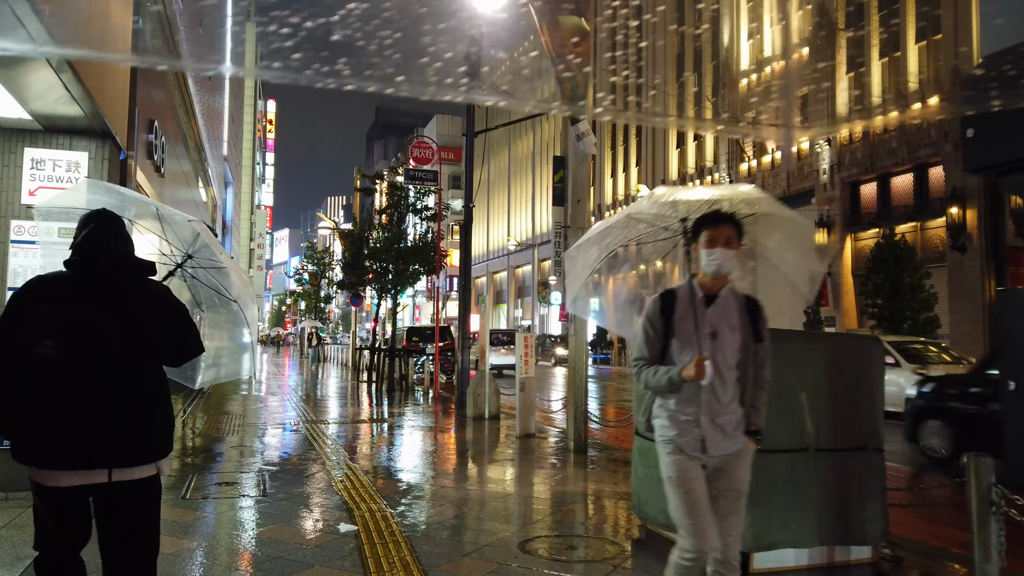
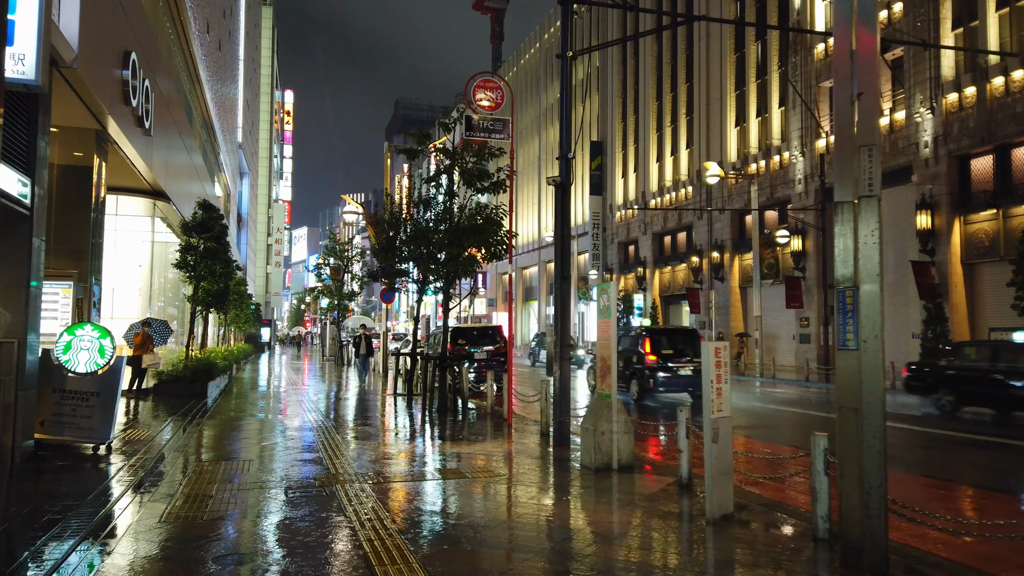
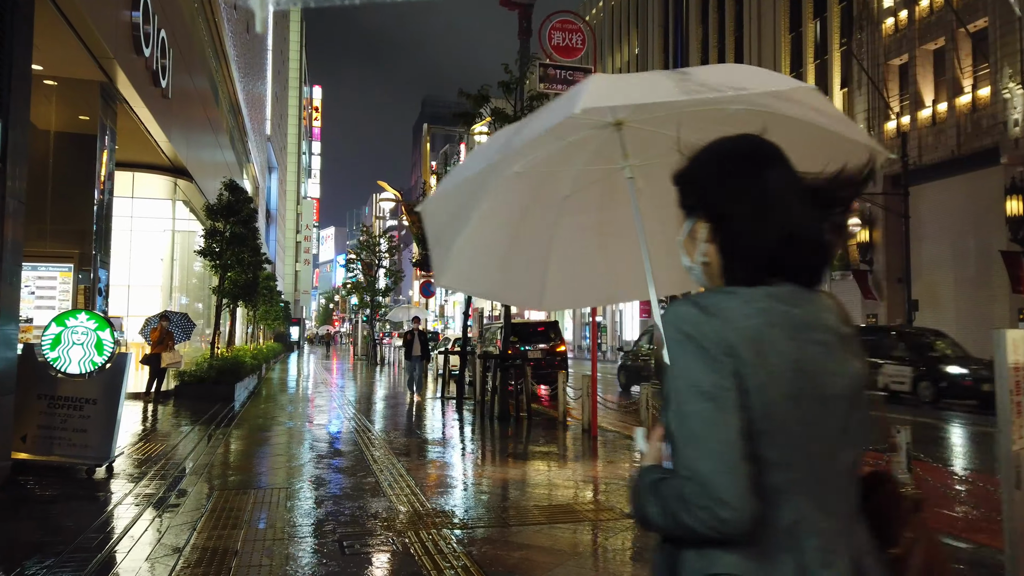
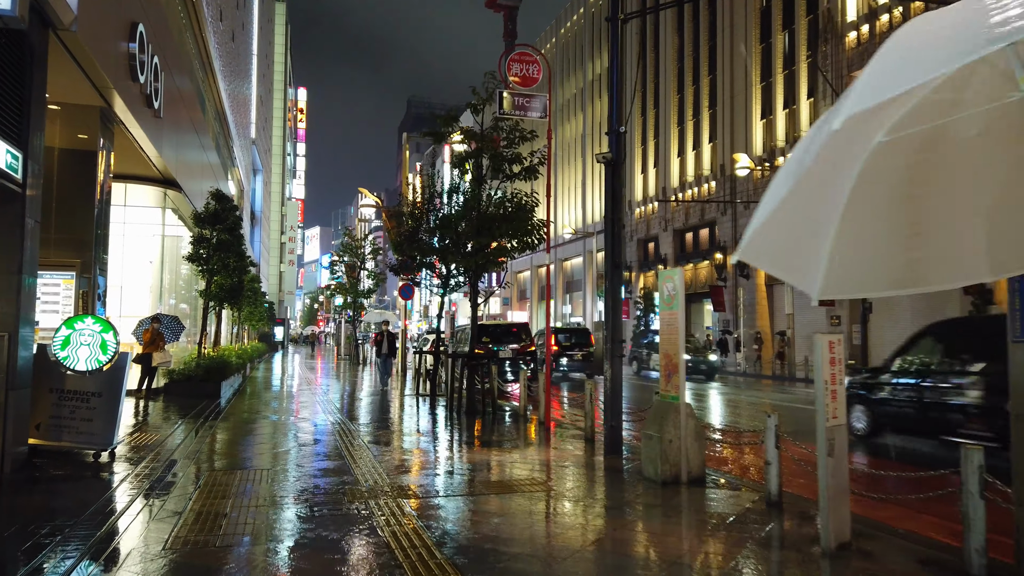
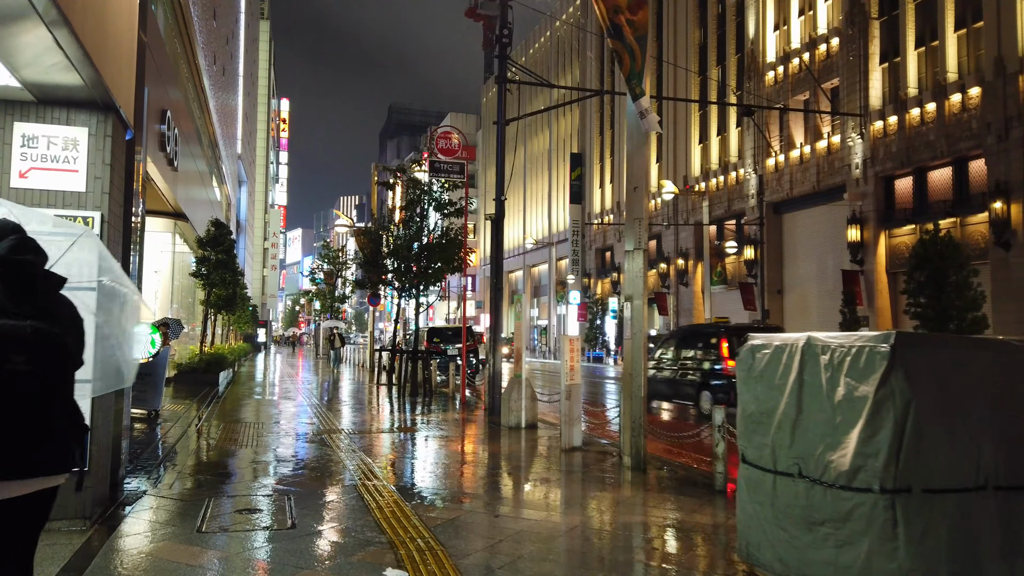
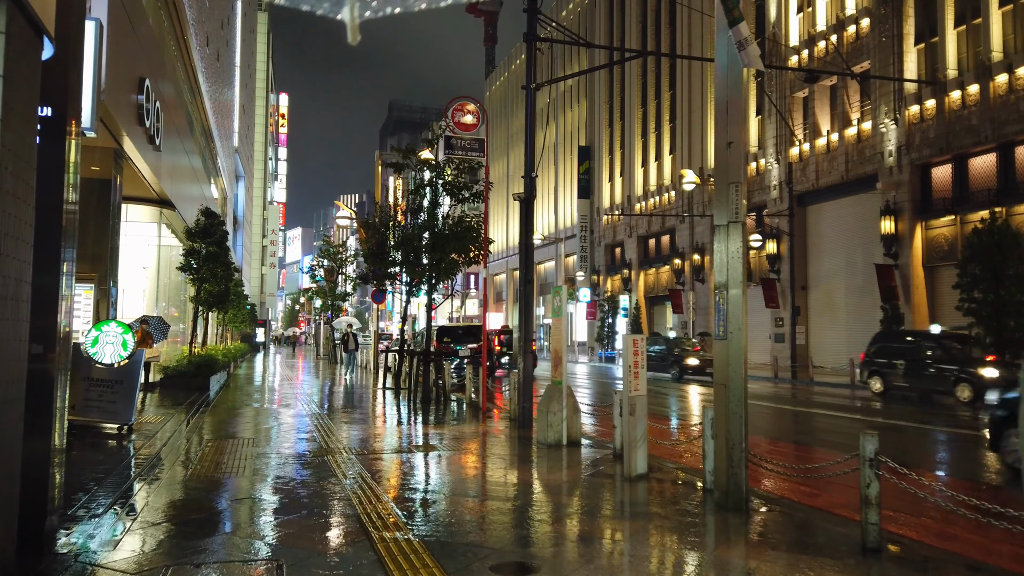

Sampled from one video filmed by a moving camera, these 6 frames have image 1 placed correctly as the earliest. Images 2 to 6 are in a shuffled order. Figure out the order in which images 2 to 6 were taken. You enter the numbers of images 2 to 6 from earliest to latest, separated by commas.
5, 6, 2, 4, 3
